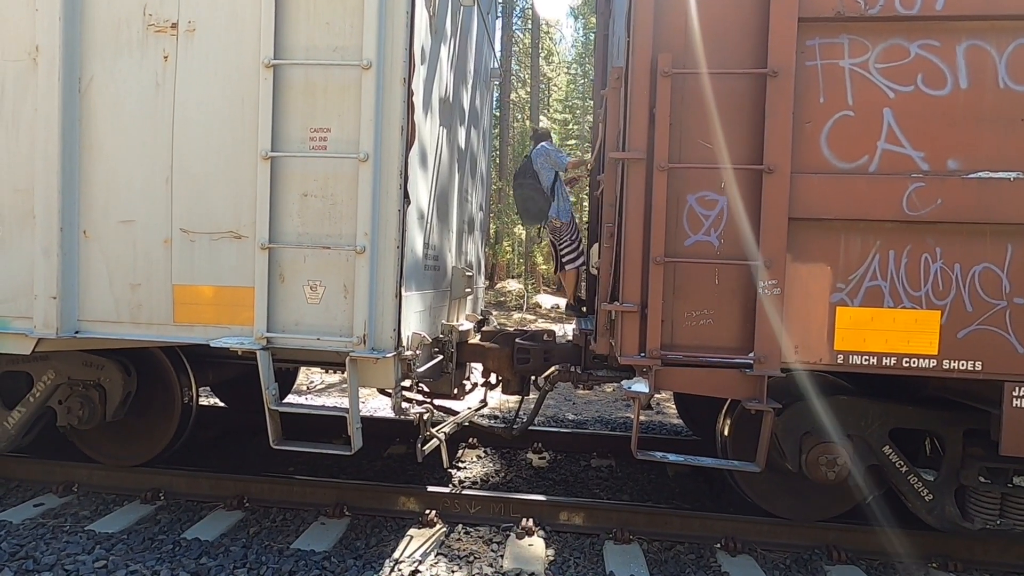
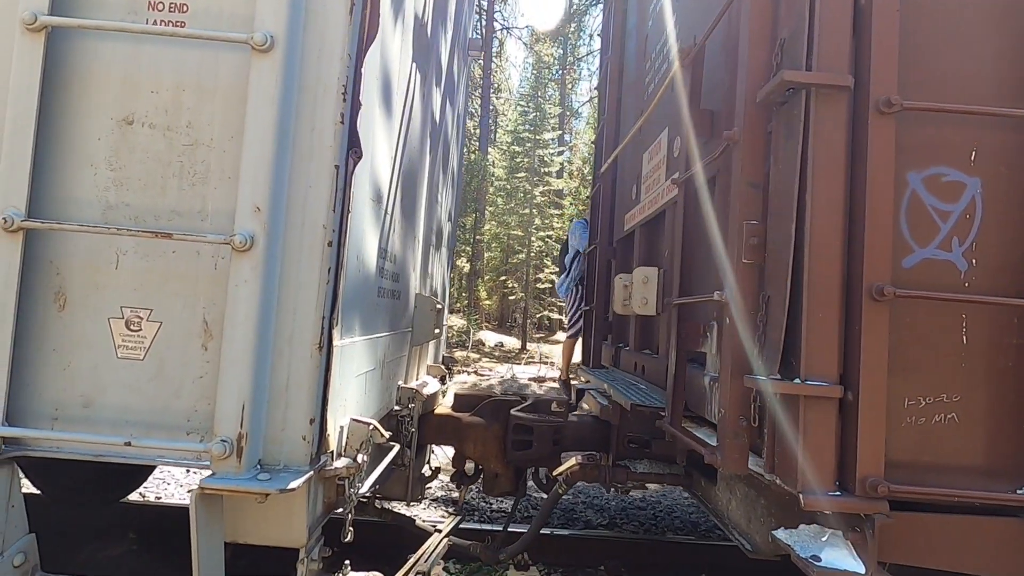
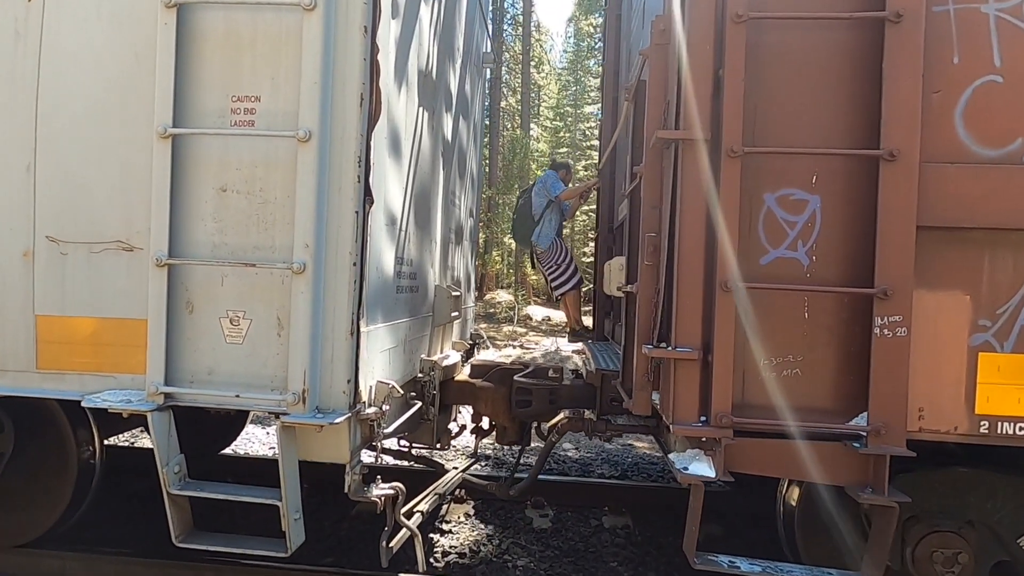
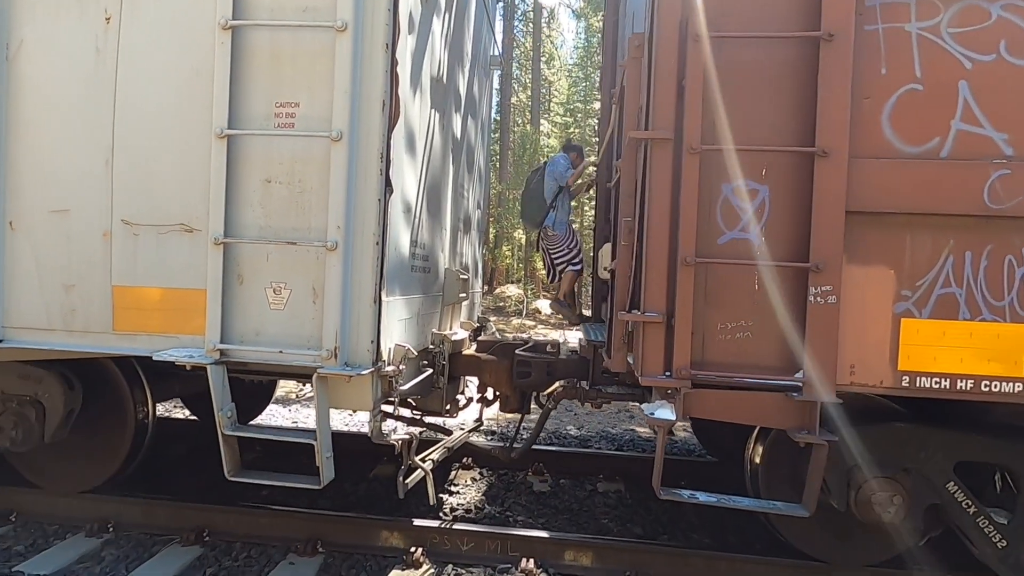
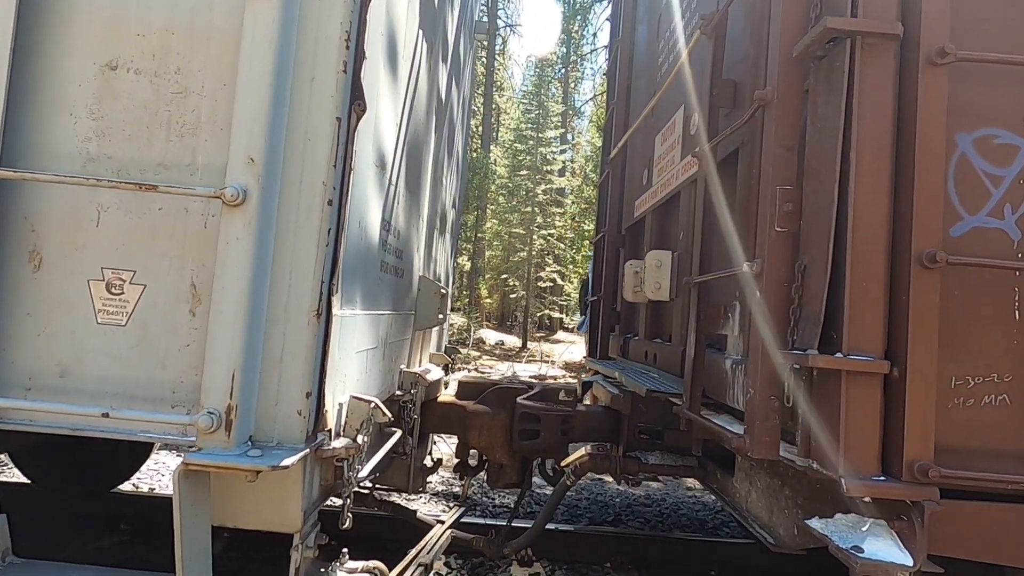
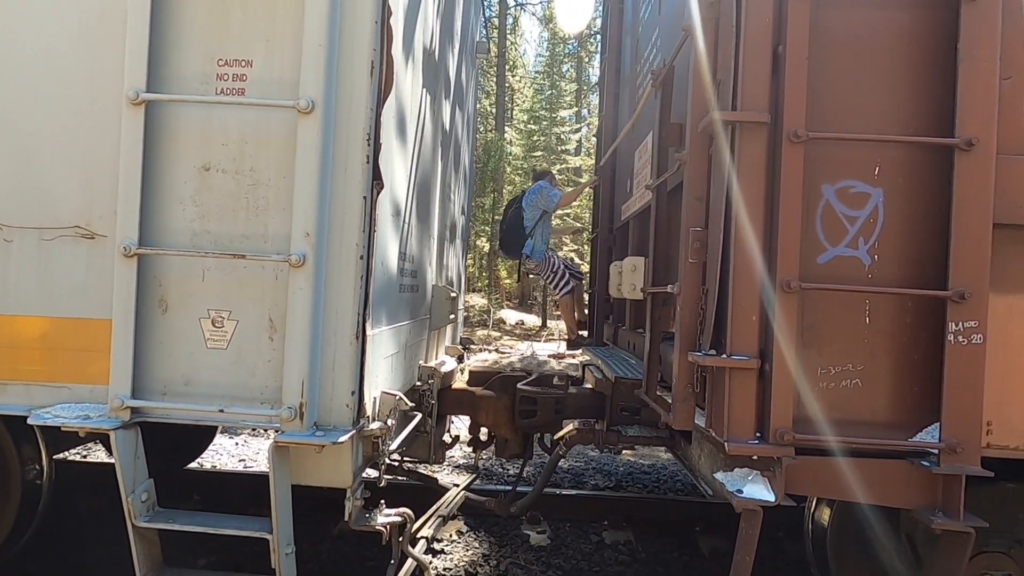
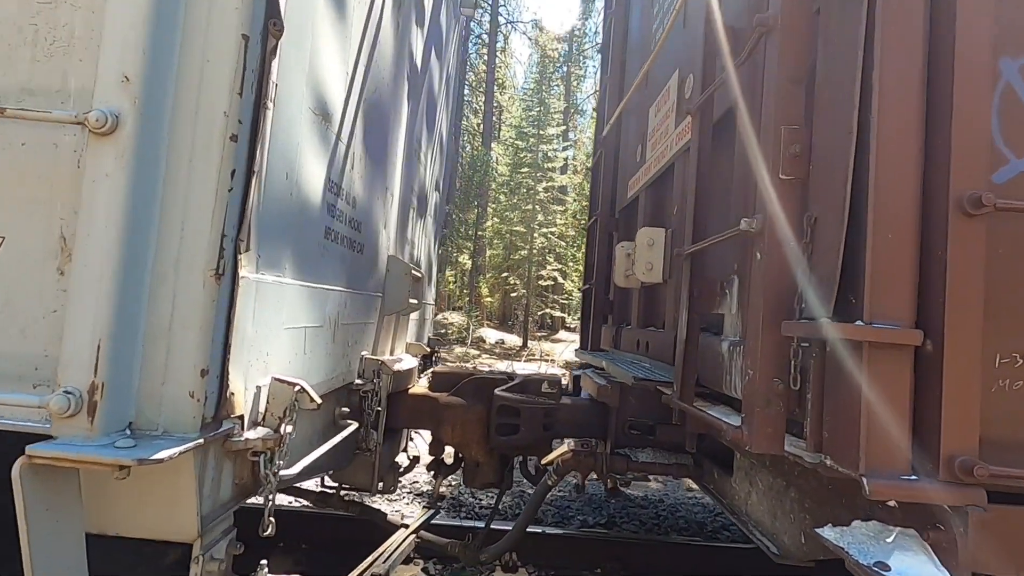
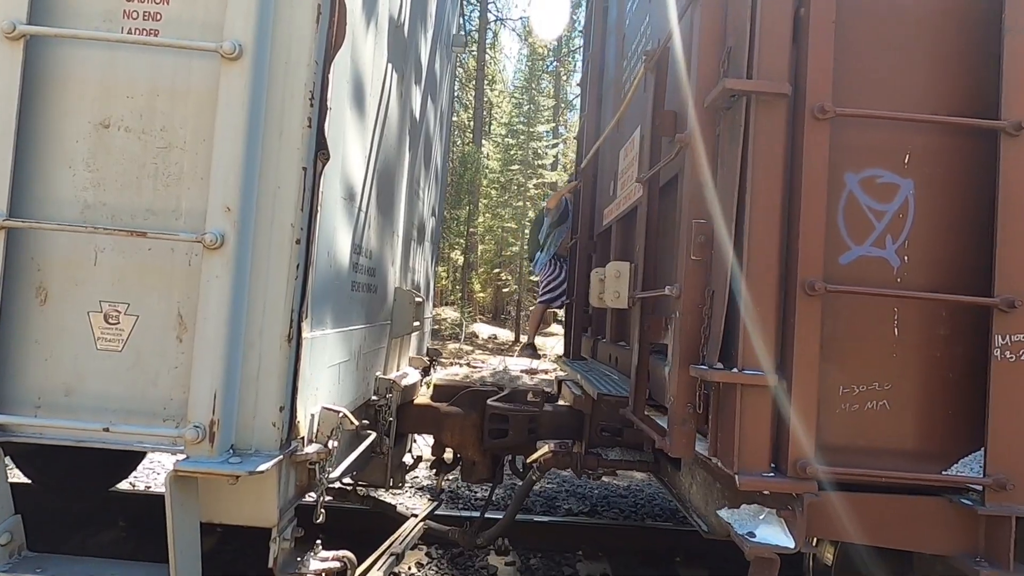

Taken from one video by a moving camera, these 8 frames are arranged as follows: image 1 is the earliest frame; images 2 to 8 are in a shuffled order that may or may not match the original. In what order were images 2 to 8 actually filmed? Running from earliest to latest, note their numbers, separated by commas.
4, 3, 6, 8, 2, 5, 7
